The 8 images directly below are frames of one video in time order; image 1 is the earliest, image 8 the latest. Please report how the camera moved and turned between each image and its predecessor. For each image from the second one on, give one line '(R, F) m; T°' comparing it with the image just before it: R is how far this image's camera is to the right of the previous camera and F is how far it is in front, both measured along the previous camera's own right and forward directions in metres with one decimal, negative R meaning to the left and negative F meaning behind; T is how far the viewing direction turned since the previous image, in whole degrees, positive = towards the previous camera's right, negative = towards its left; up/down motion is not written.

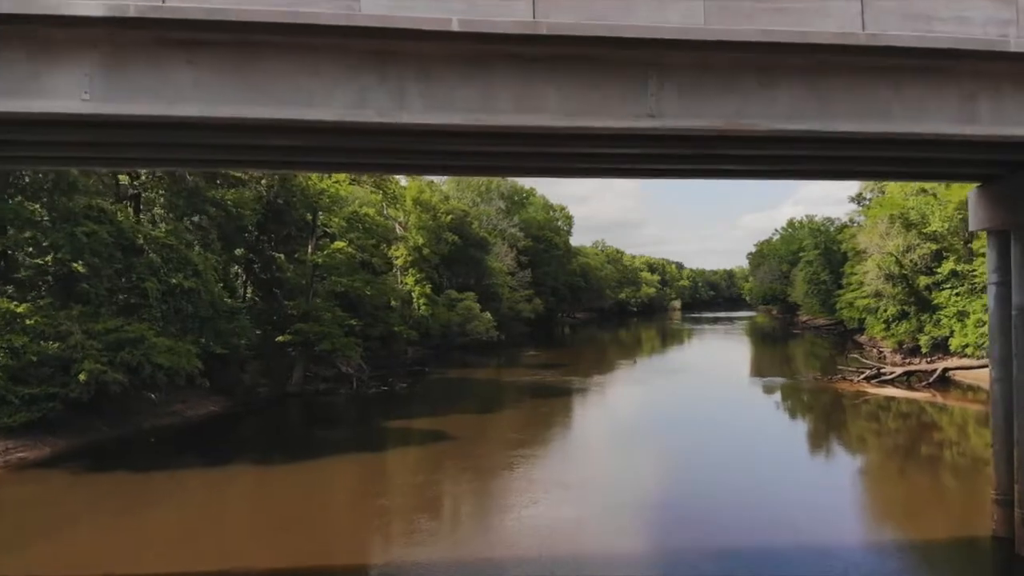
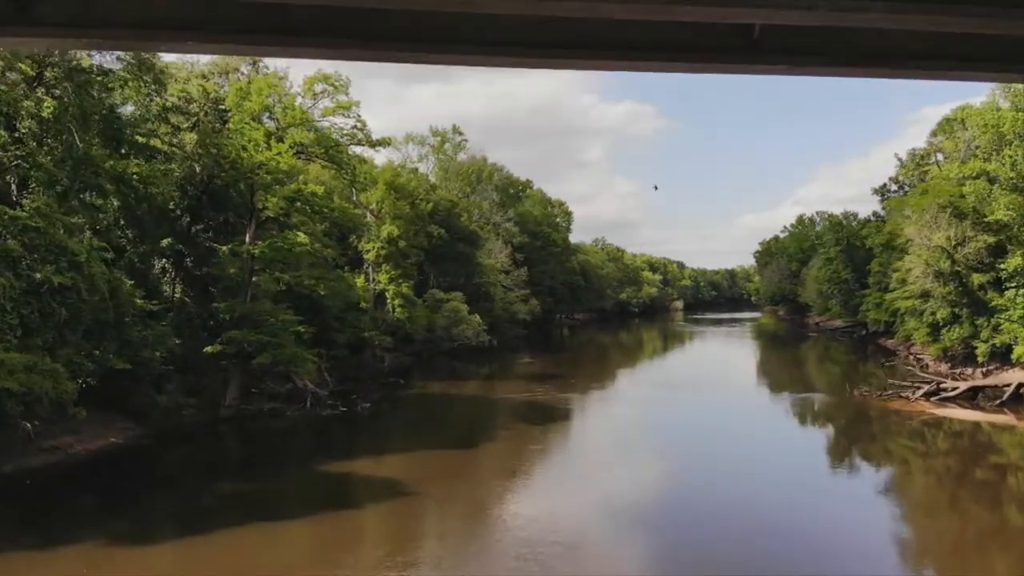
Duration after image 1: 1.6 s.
(+0.3, +5.1) m; 0°
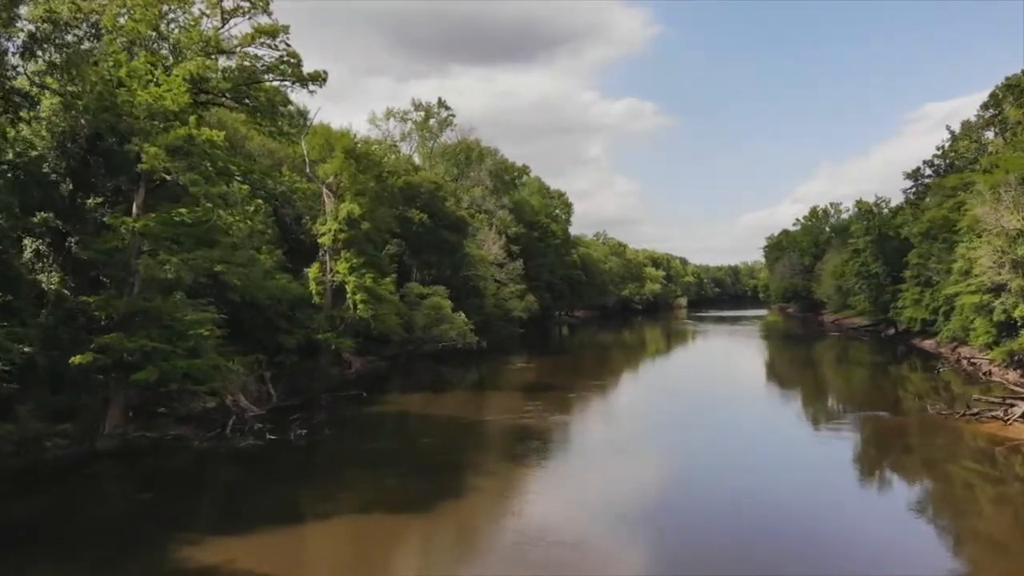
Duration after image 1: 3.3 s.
(+0.4, +5.6) m; 0°
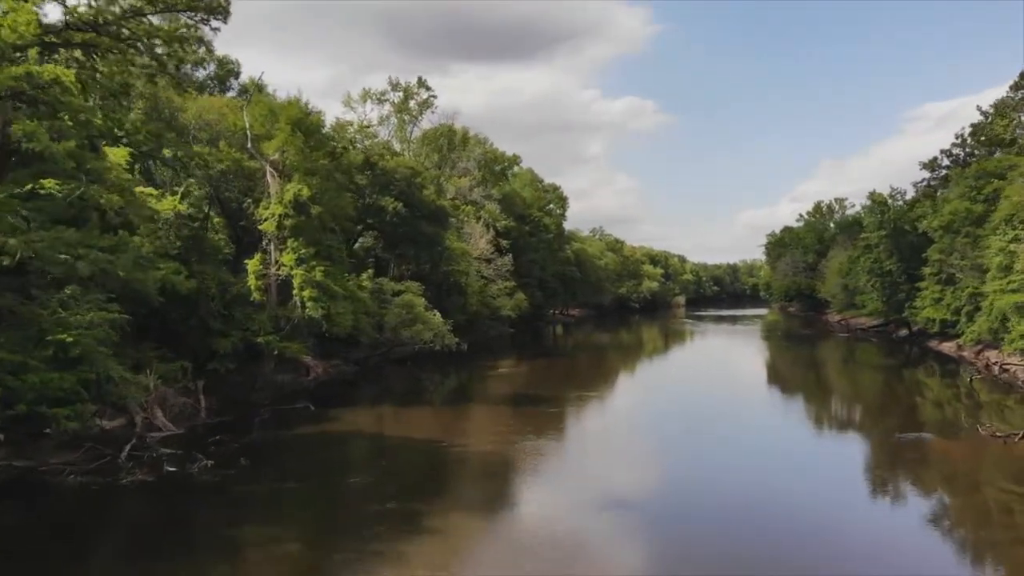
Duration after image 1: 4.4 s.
(+0.6, +3.6) m; 0°
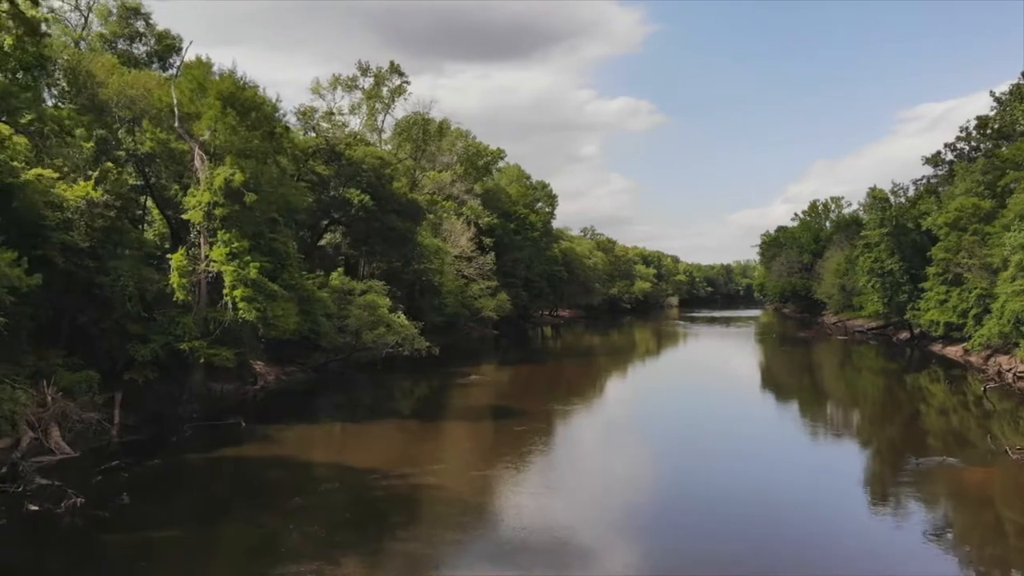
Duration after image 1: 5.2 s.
(+0.7, +2.6) m; 0°
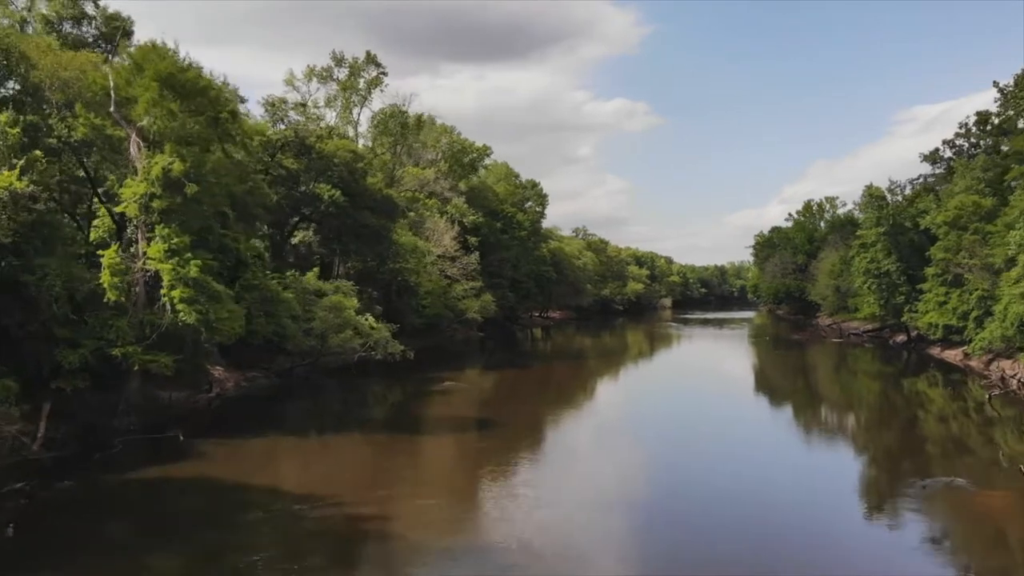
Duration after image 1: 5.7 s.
(+0.6, +1.6) m; 0°
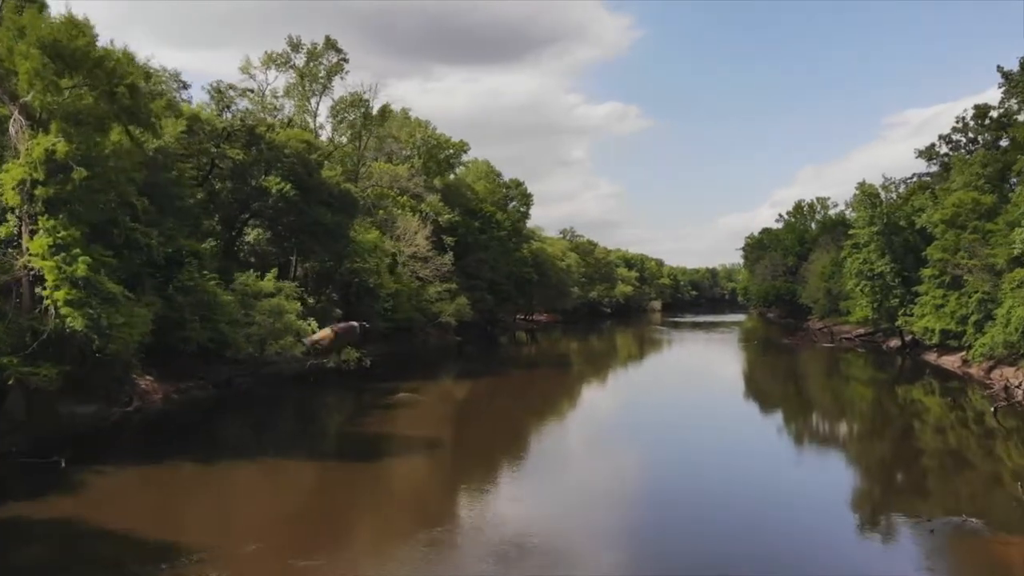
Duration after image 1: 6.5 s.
(+0.9, +2.3) m; 0°
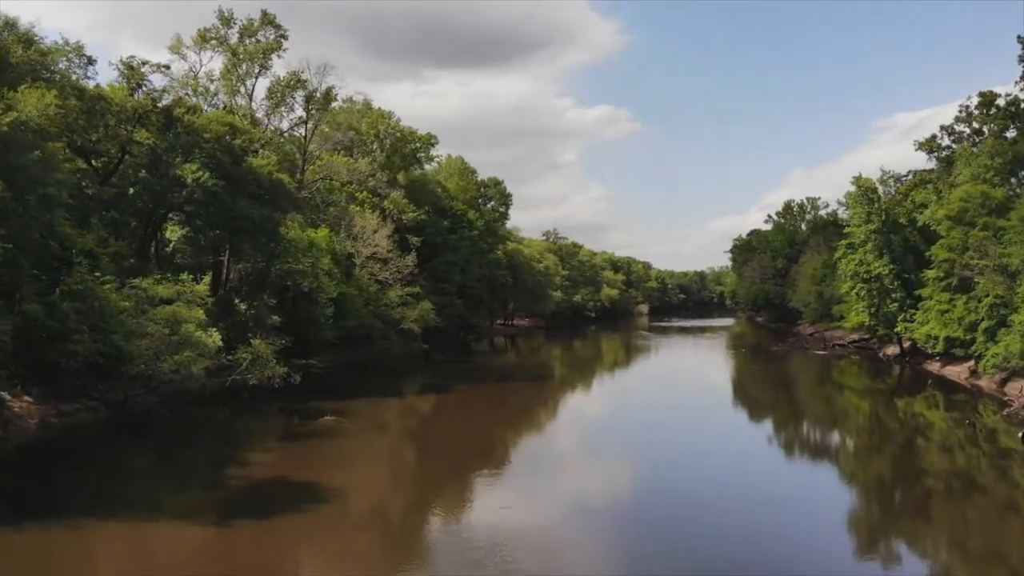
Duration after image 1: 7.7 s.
(+1.1, +3.5) m; +1°
